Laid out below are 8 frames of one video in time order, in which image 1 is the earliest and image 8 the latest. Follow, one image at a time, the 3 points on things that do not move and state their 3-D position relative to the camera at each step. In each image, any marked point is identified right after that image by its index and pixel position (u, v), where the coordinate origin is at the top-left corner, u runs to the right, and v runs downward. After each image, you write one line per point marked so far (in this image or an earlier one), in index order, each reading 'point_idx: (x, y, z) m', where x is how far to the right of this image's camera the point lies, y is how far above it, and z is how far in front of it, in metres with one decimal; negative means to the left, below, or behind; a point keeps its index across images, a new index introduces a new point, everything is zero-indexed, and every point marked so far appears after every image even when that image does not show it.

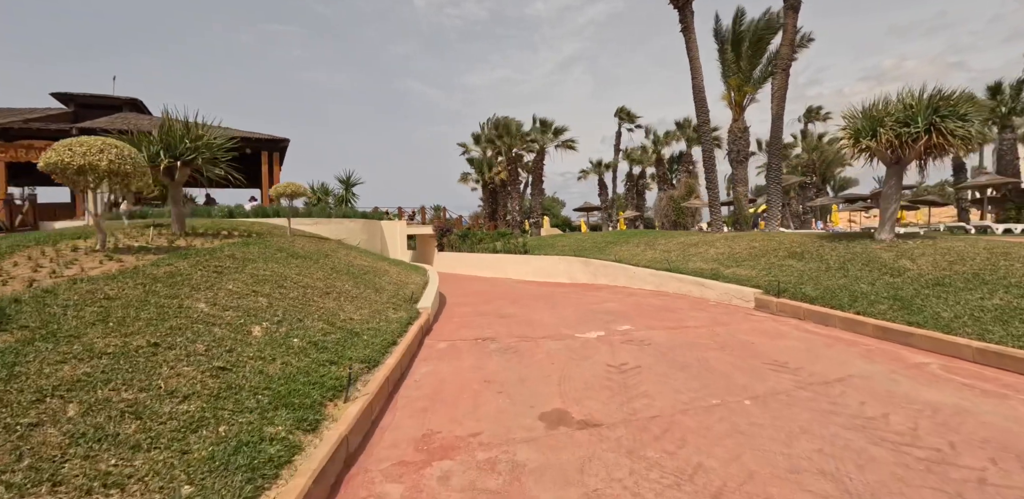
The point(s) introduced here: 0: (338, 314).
0: (-2.6, -0.9, +7.5) m
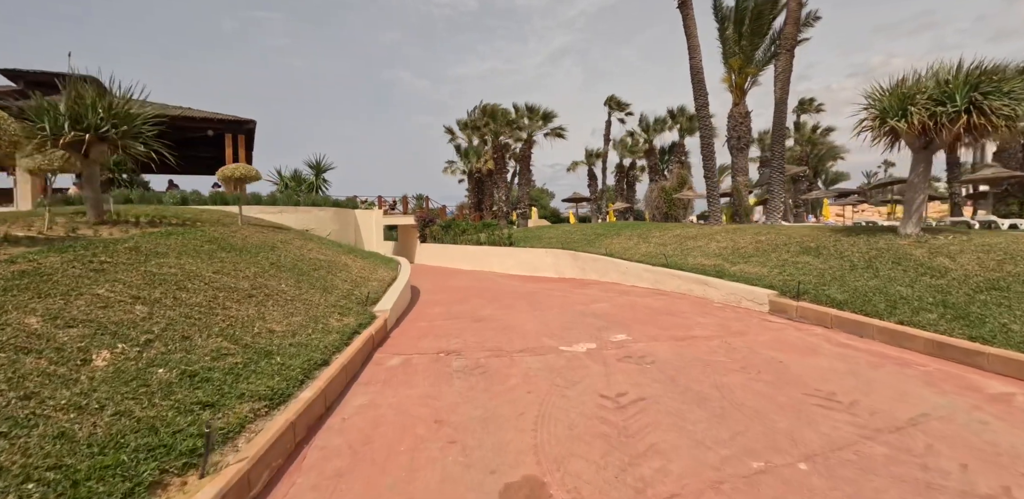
0: (-3.0, -0.9, +5.9) m
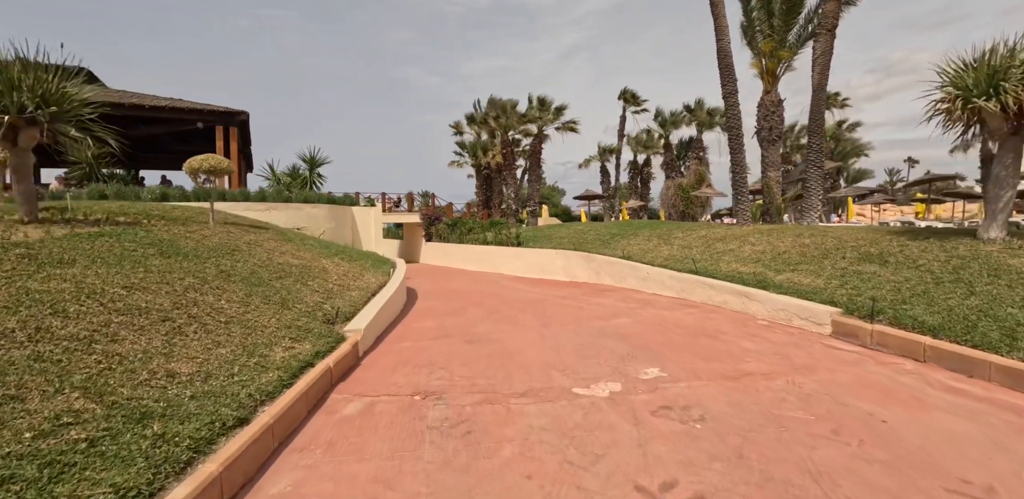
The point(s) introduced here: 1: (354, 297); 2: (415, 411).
0: (-3.0, -0.9, +4.3) m
1: (-2.8, -0.8, +9.1) m
2: (-0.9, -1.5, +4.8) m
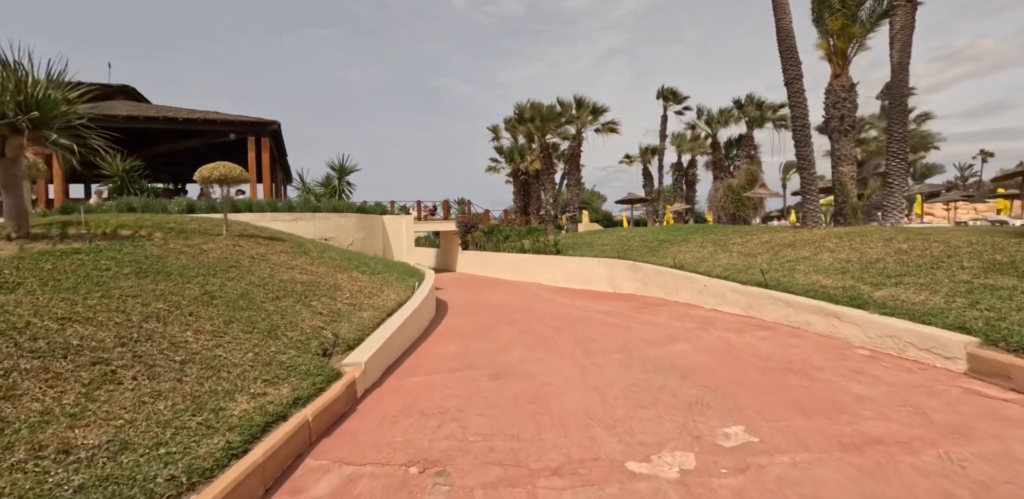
0: (-2.9, -1.1, +3.1) m
1: (-2.3, -1.1, +7.9) m
2: (-0.7, -1.7, +3.5) m
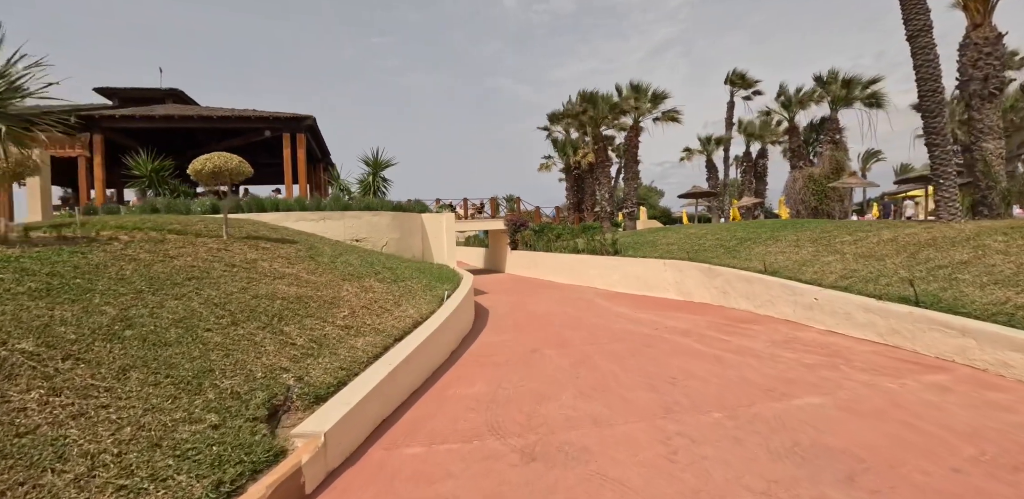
0: (-2.9, -1.2, +1.2) m
1: (-1.8, -1.1, +5.9) m
2: (-0.7, -1.8, +1.4) m
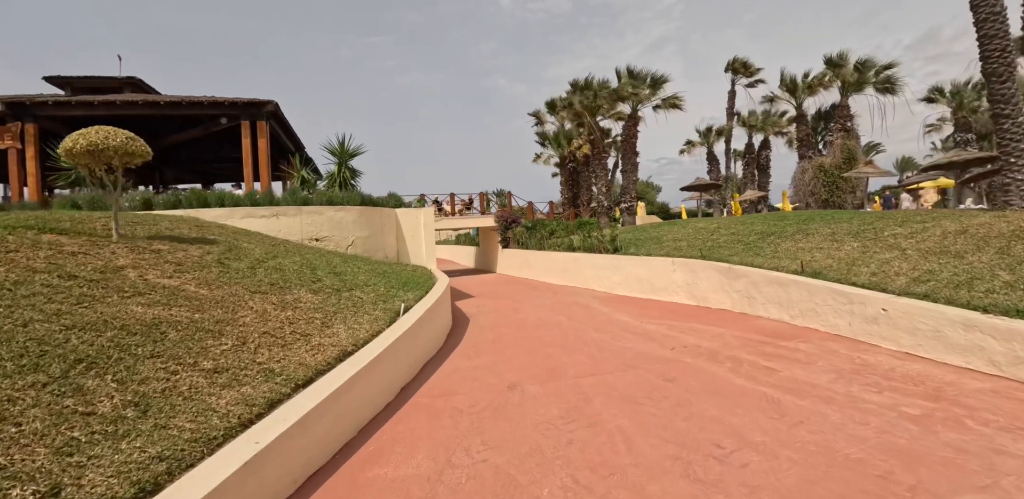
0: (-3.2, -1.2, -0.9) m
1: (-2.1, -1.1, +3.8) m
2: (-1.0, -1.8, -0.7) m
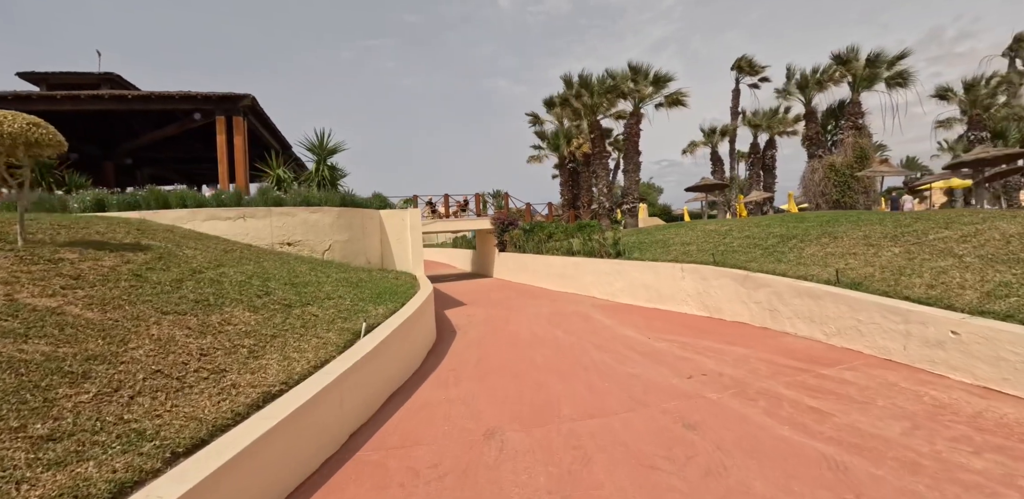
0: (-3.4, -1.3, -2.1) m
1: (-2.3, -1.2, +2.6) m
2: (-1.2, -1.8, -2.0) m
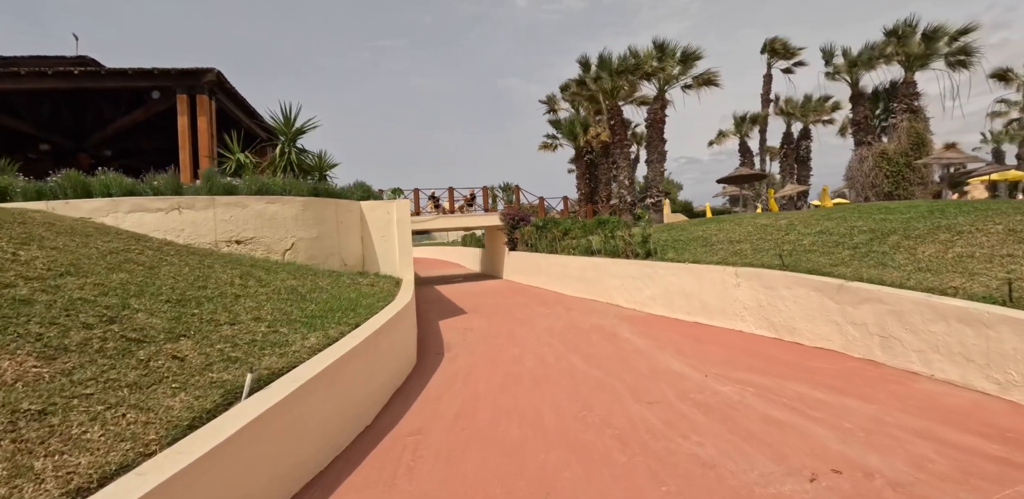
0: (-3.7, -1.3, -4.5) m
1: (-2.5, -1.2, +0.2) m
2: (-1.5, -1.9, -4.4) m
